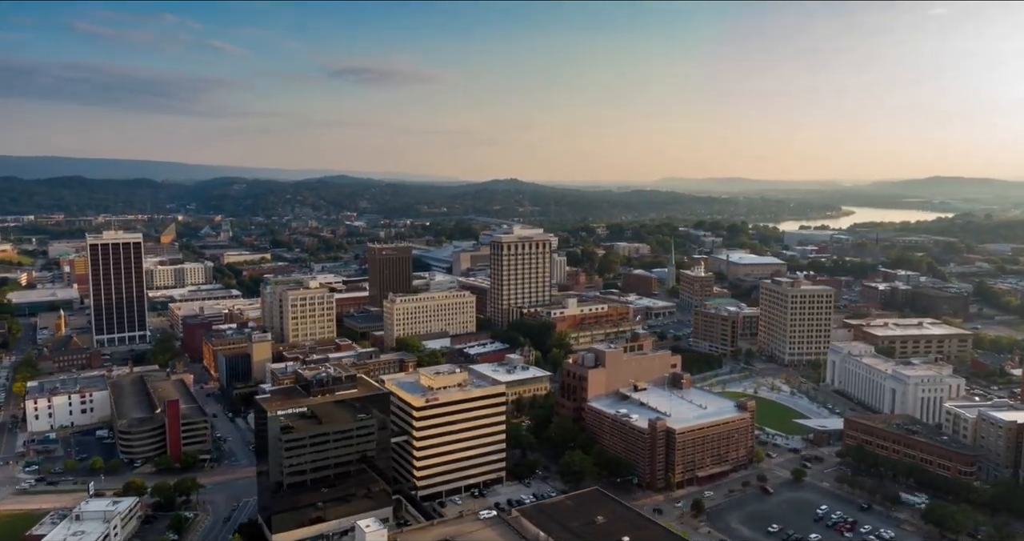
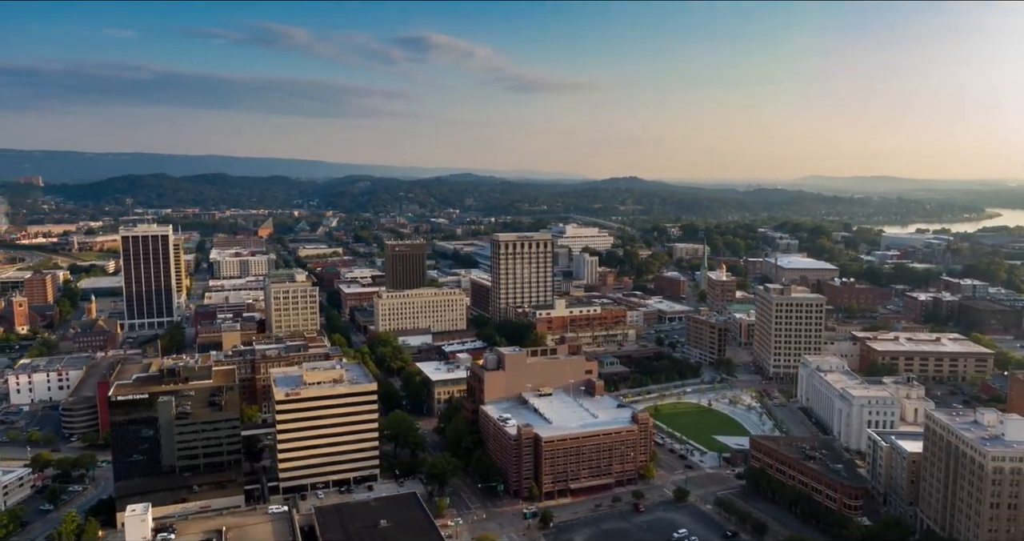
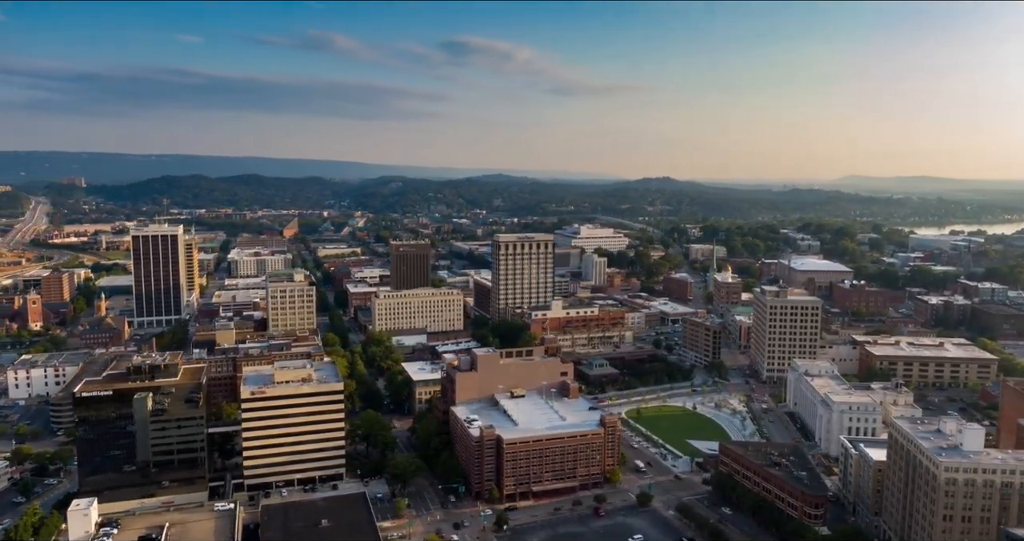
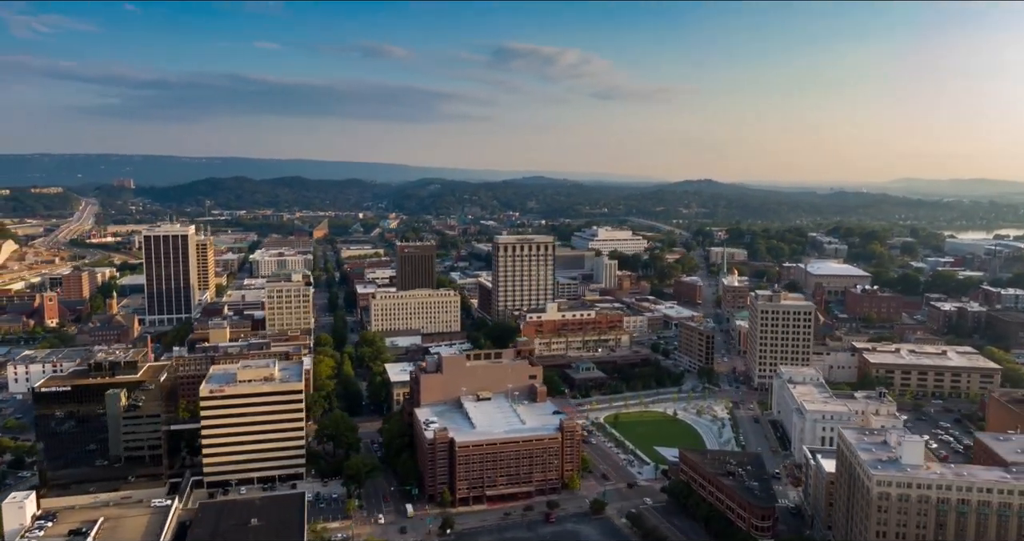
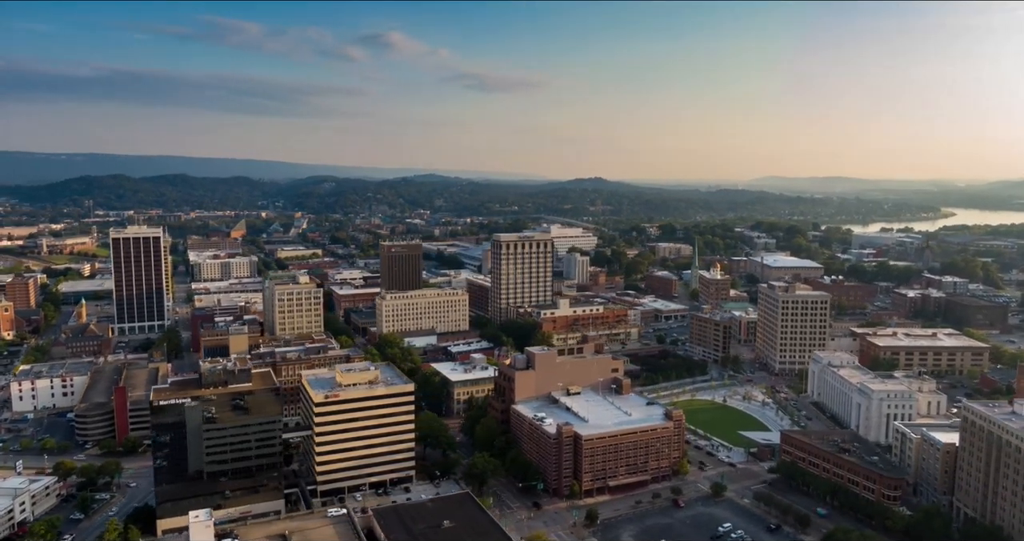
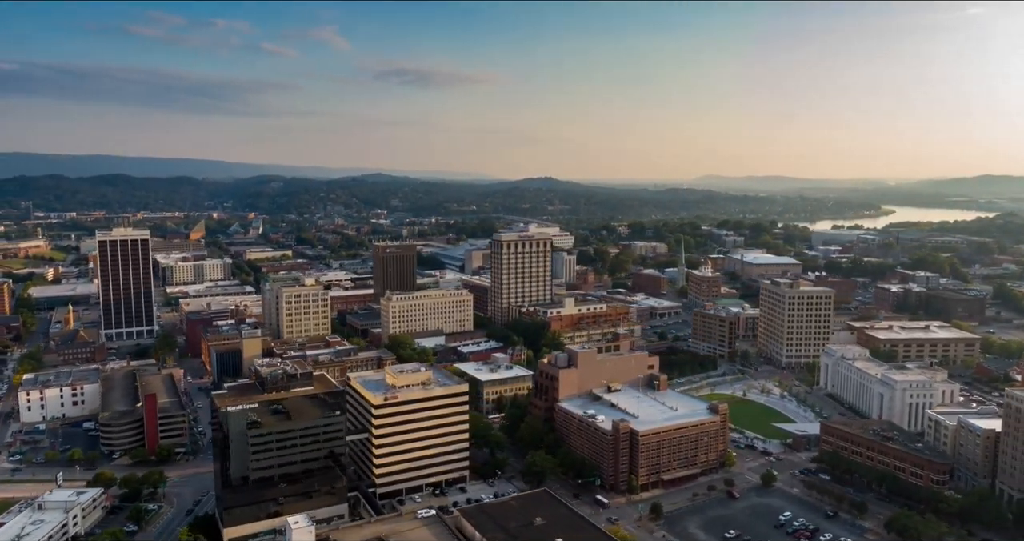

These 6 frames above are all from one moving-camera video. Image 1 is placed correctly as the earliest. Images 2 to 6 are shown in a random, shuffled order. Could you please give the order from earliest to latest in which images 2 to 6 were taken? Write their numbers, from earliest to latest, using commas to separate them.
6, 5, 2, 3, 4
